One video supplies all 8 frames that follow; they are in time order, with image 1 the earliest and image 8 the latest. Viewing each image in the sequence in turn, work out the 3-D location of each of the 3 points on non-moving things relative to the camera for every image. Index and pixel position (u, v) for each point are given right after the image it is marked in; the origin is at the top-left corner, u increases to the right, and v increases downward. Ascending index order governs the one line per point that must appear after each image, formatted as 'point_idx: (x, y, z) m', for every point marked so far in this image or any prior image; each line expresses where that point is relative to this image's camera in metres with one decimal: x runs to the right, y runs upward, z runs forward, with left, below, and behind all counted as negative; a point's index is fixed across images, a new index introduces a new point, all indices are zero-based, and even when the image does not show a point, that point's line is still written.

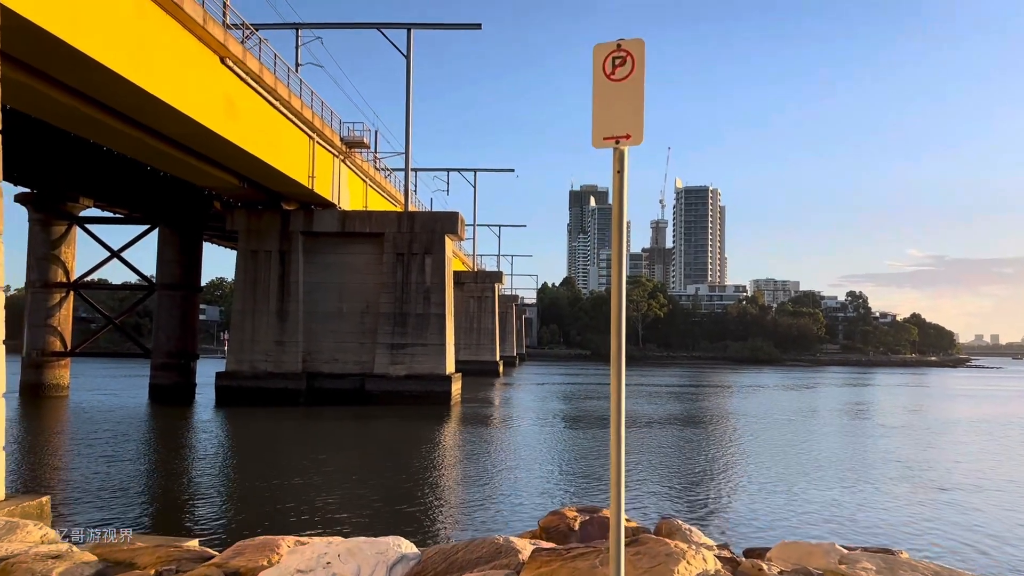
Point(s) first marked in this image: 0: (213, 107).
0: (-6.8, +4.1, +17.2) m
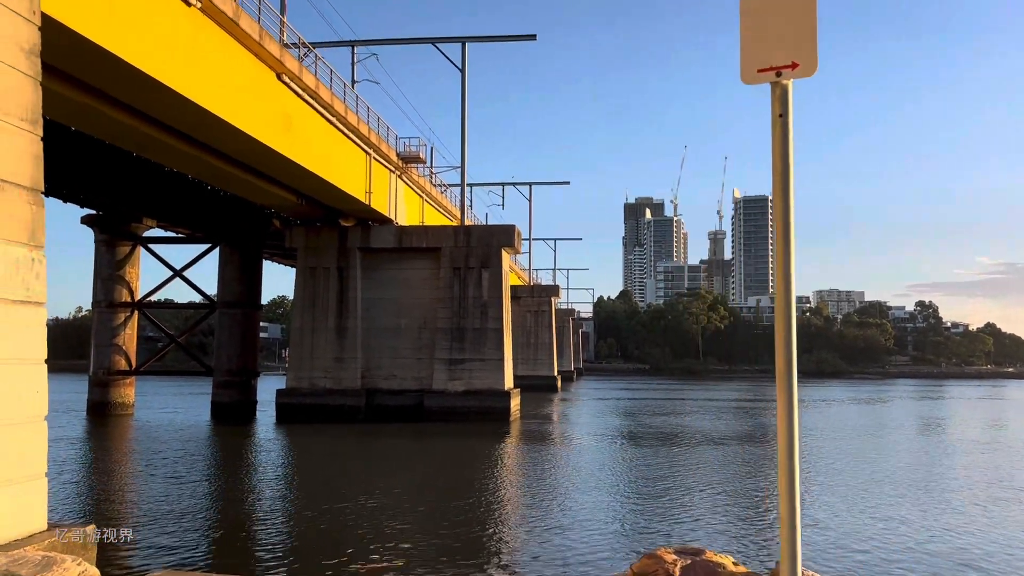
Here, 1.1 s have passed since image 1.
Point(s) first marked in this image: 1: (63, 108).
0: (-5.5, +3.7, +17.2) m
1: (-8.7, +3.5, +14.7) m
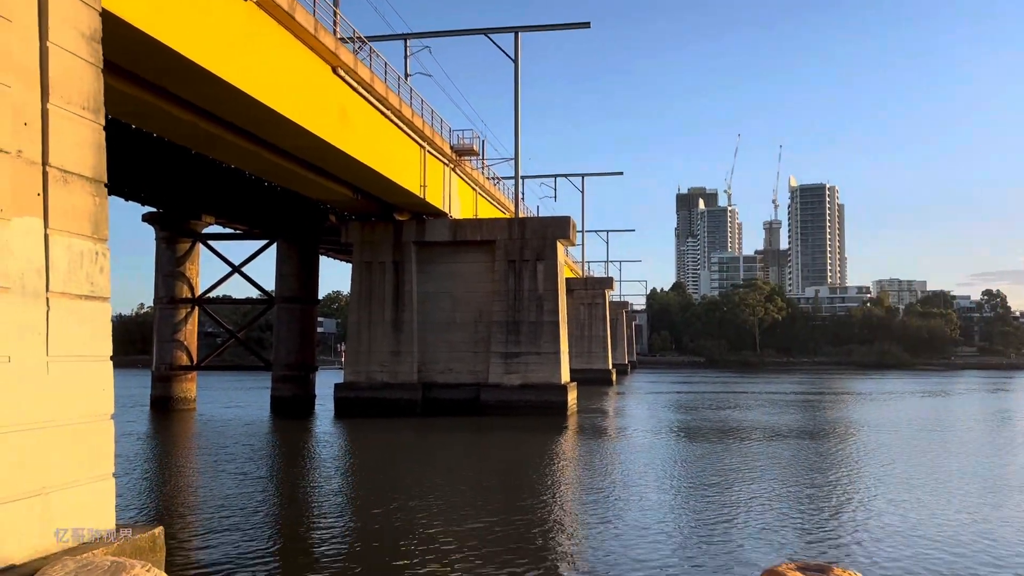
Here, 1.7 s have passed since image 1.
0: (-4.2, +3.8, +17.2) m
1: (-7.6, +3.6, +14.9) m
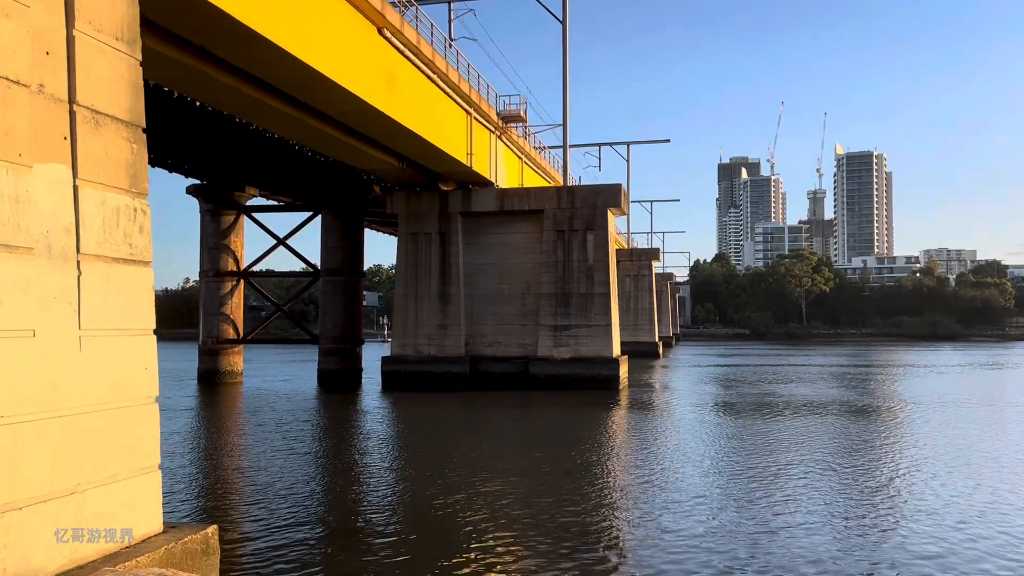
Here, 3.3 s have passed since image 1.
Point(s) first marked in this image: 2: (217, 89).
0: (-3.0, +4.5, +16.5) m
1: (-6.5, +4.1, +14.3) m
2: (-6.0, +4.0, +15.5) m
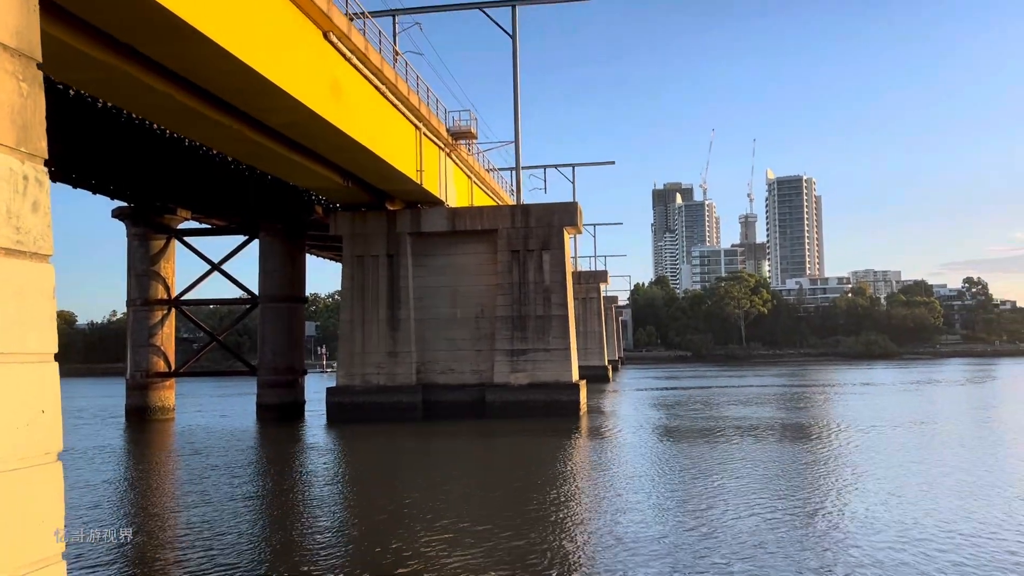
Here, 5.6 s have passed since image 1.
0: (-3.9, +4.0, +15.2) m
1: (-7.2, +3.6, +12.8) m
2: (-6.7, +3.5, +14.0) m
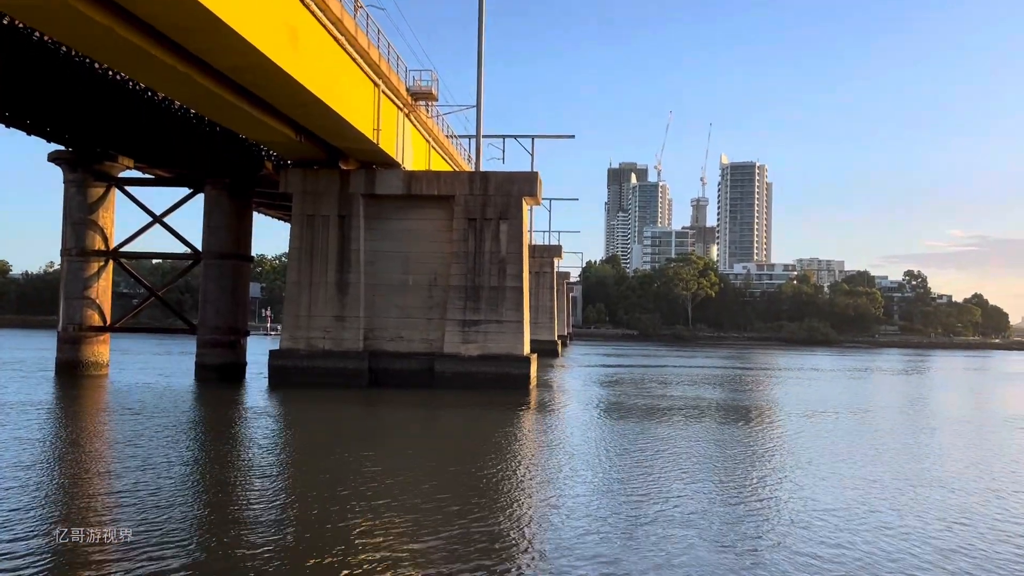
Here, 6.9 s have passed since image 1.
0: (-4.5, +4.8, +14.4) m
1: (-7.7, +4.5, +11.8) m
2: (-7.3, +4.4, +13.0) m
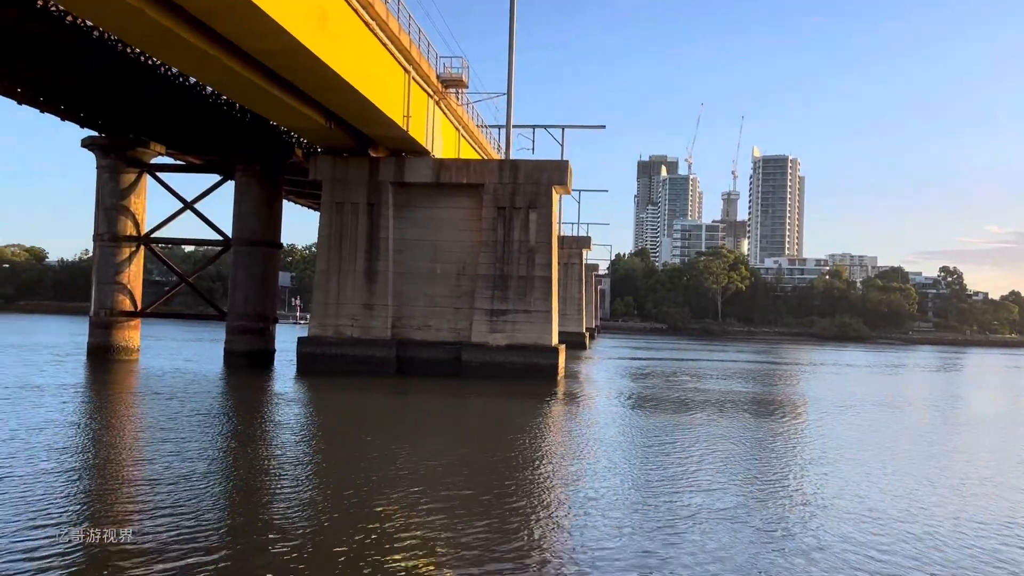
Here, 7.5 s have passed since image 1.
0: (-3.9, +5.1, +14.2) m
1: (-7.2, +4.8, +11.7) m
2: (-6.7, +4.7, +12.9) m
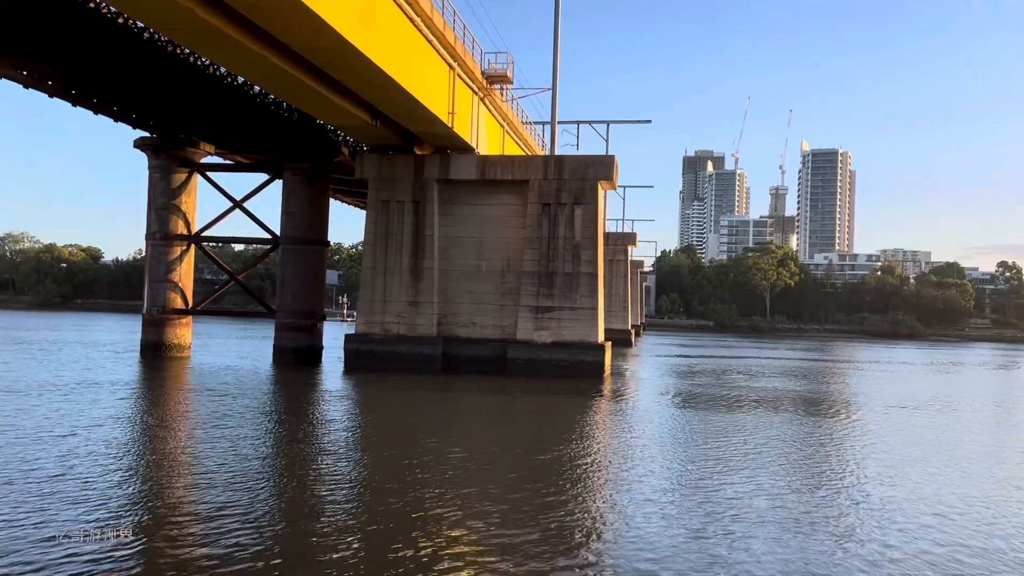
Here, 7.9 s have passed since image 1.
0: (-3.1, +5.1, +14.2) m
1: (-6.4, +4.8, +11.9) m
2: (-6.0, +4.8, +13.1) m
